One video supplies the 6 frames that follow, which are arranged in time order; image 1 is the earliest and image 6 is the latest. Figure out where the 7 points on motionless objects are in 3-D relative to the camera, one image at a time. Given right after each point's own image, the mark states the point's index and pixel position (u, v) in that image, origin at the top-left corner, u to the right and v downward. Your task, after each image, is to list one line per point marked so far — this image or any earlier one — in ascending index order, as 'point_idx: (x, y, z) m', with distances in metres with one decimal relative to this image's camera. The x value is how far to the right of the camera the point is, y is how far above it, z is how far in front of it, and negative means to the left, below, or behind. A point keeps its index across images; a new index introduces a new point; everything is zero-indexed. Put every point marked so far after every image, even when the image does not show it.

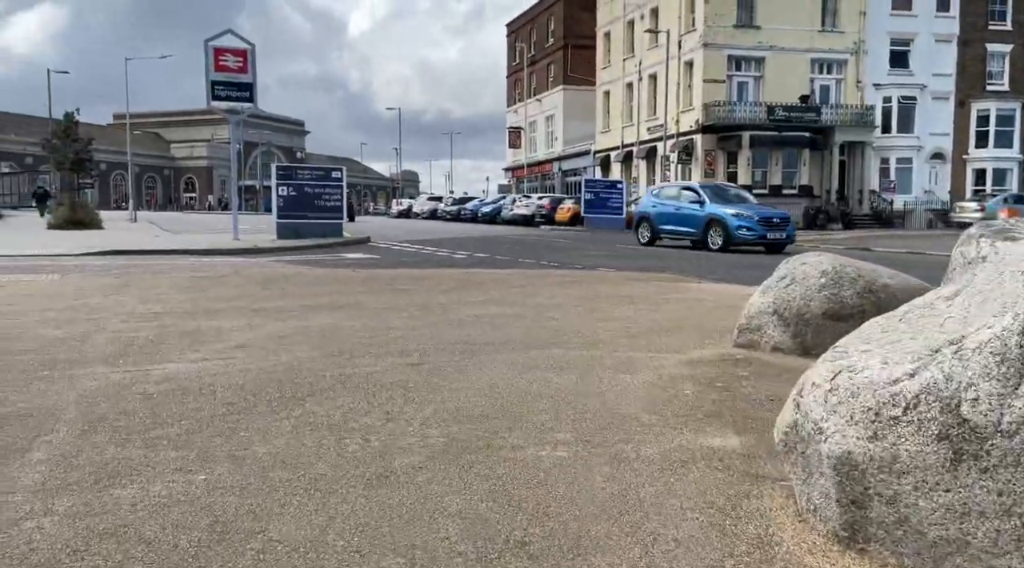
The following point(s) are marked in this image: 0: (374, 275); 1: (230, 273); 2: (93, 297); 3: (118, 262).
0: (-2.4, +0.2, +14.2) m
1: (-5.1, +0.2, +14.8) m
2: (-5.8, -0.2, +11.3) m
3: (-9.1, +0.5, +18.9) m
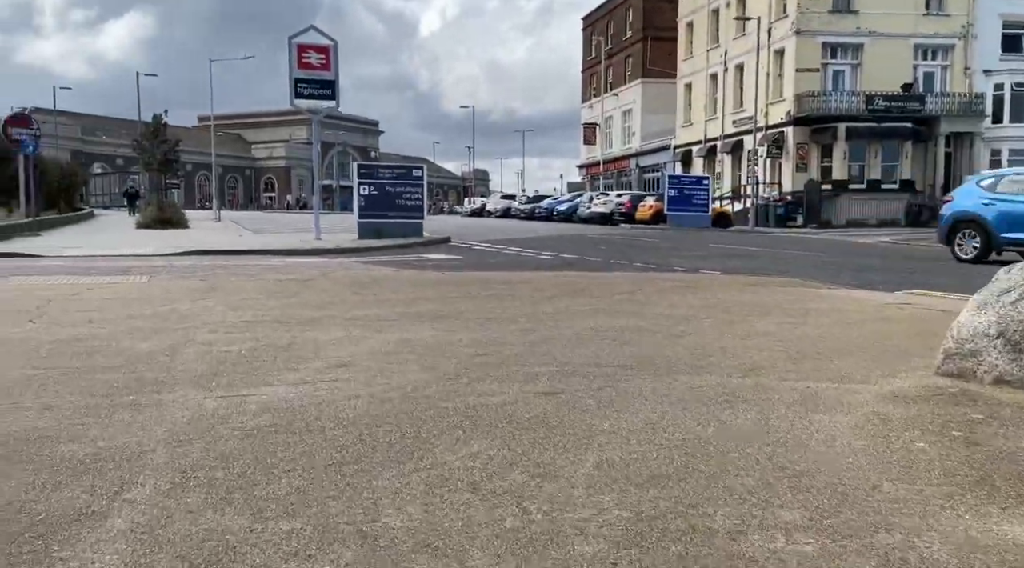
0: (-0.7, +0.1, +13.4) m
1: (-3.4, +0.1, +14.2) m
2: (-4.4, -0.2, +10.8) m
3: (-7.0, +0.5, +18.6) m
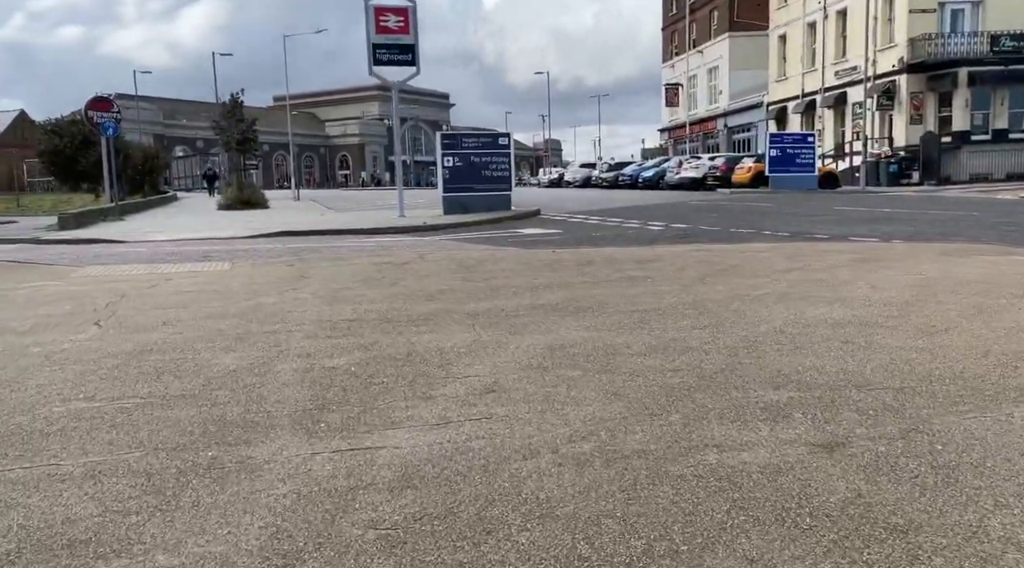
0: (+1.0, +0.4, +11.6) m
1: (-1.5, +0.4, +12.7) m
2: (-2.8, -0.1, +9.4) m
3: (-4.8, +0.8, +17.4) m
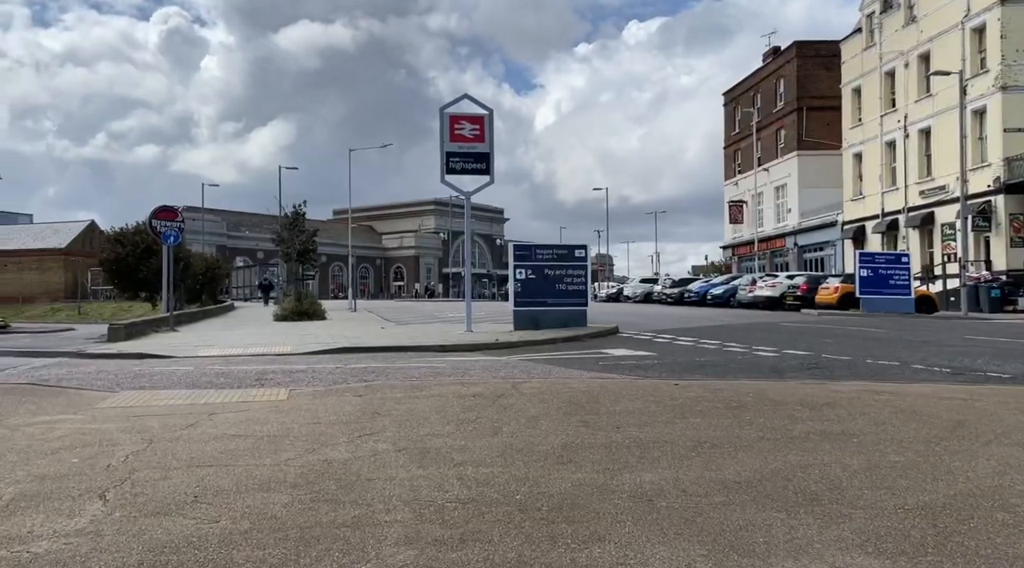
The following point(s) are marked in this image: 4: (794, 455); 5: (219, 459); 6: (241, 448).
0: (+2.4, -1.3, +9.3) m
1: (-0.1, -1.3, +10.4) m
2: (-1.6, -1.4, +7.2) m
3: (-3.0, -1.5, +15.4) m
4: (+2.1, -1.3, +6.0) m
5: (-2.3, -1.4, +6.3) m
6: (-2.3, -1.4, +7.0) m
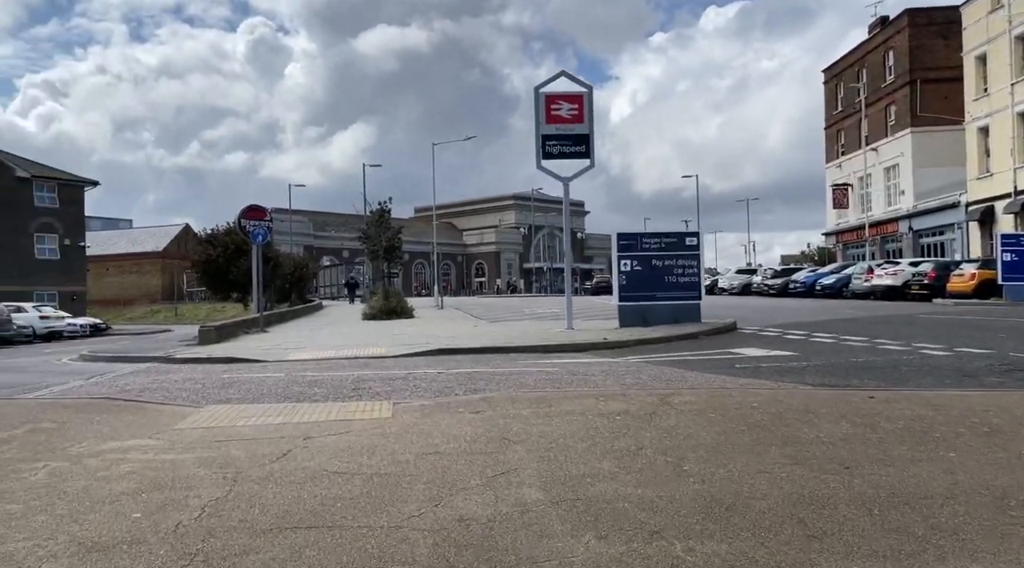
0: (+3.9, -1.1, +7.1) m
1: (+1.5, -1.3, +8.5) m
2: (-0.3, -1.4, +5.4) m
3: (-1.0, -1.5, +13.7) m
4: (+3.2, -1.2, +3.9) m
5: (-1.1, -1.3, +4.7) m
6: (-1.1, -1.4, +5.3) m
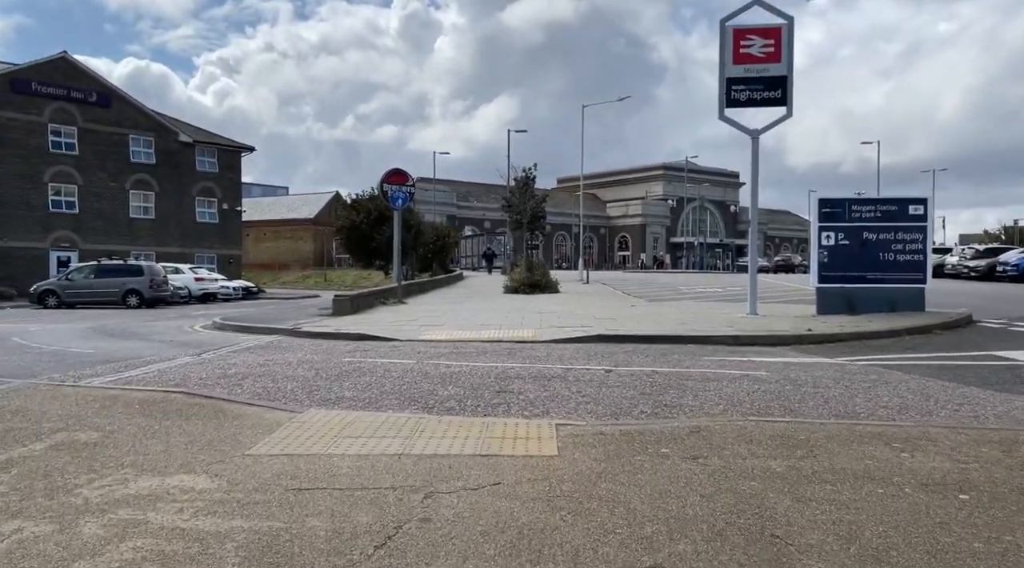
0: (+5.2, -1.1, +3.2) m
1: (+3.0, -1.1, +5.0) m
2: (+0.7, -1.3, +2.3) m
3: (+1.5, -1.1, +10.6) m
4: (+3.9, -1.2, +0.1) m
5: (-0.2, -1.3, +1.7) m
6: (0.0, -1.3, +2.3) m
